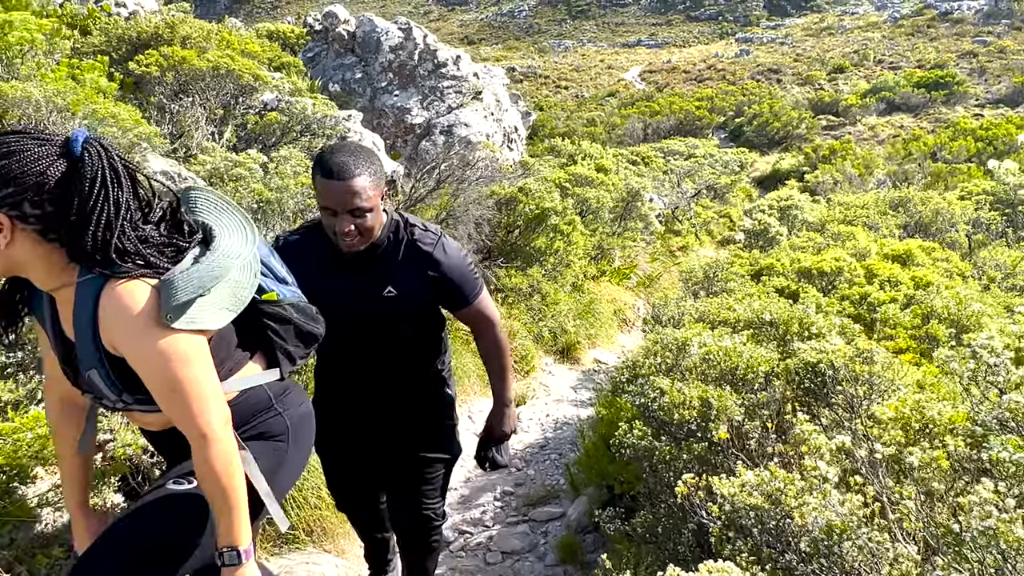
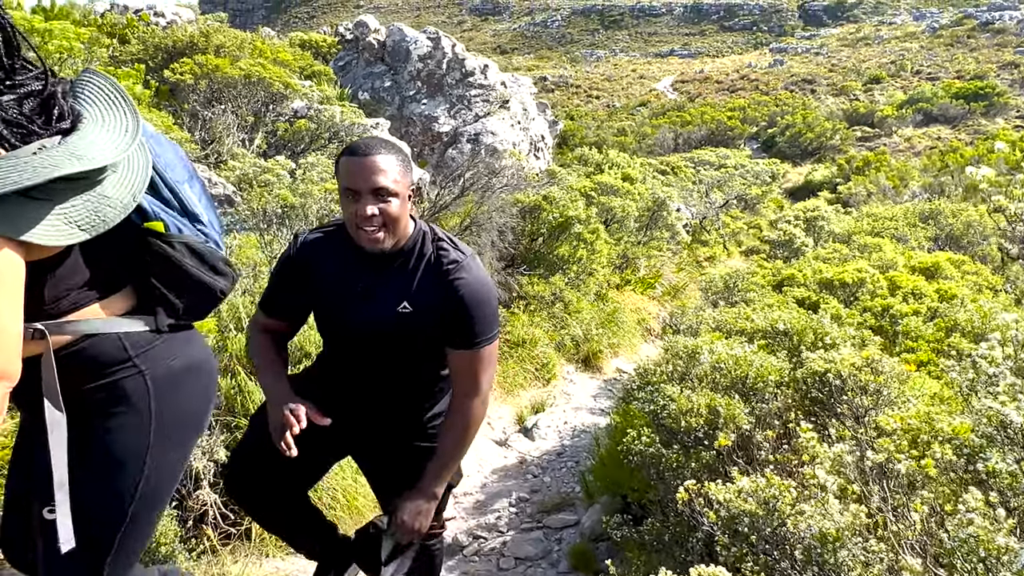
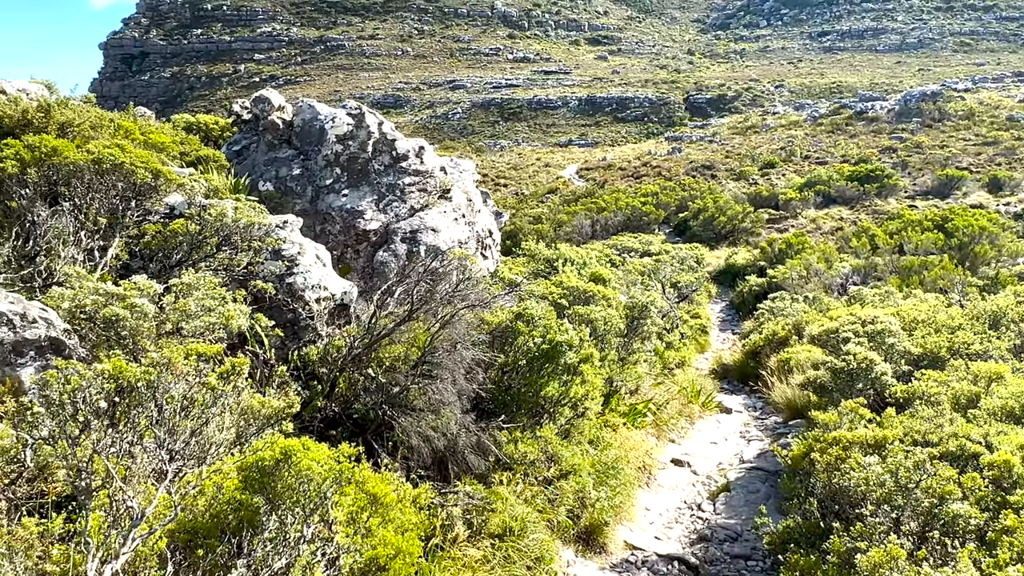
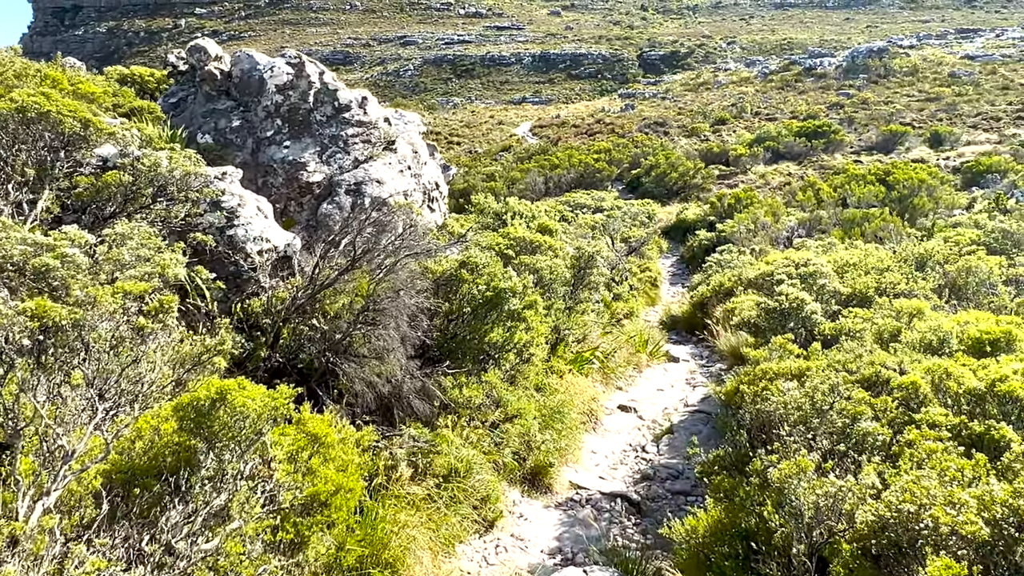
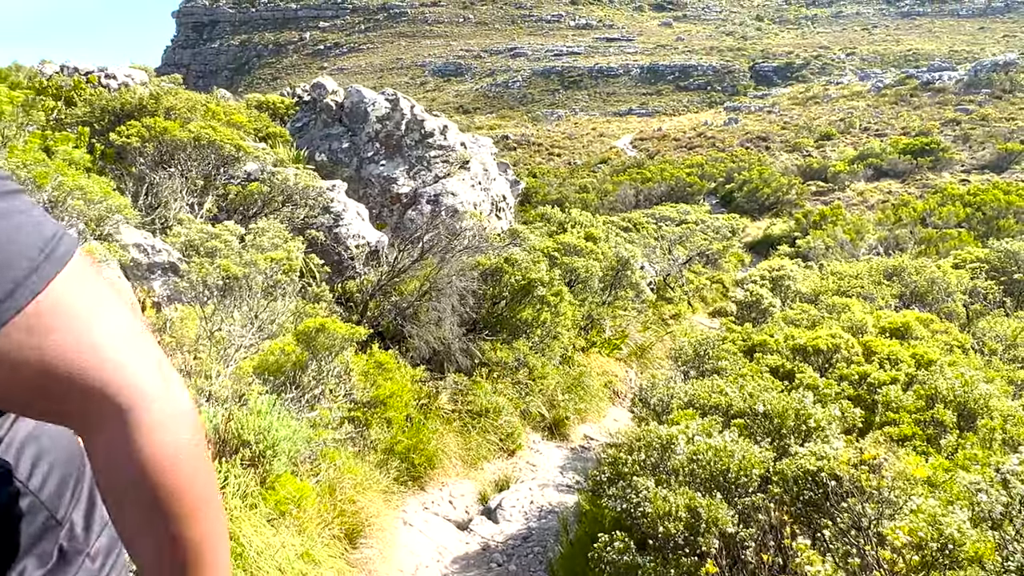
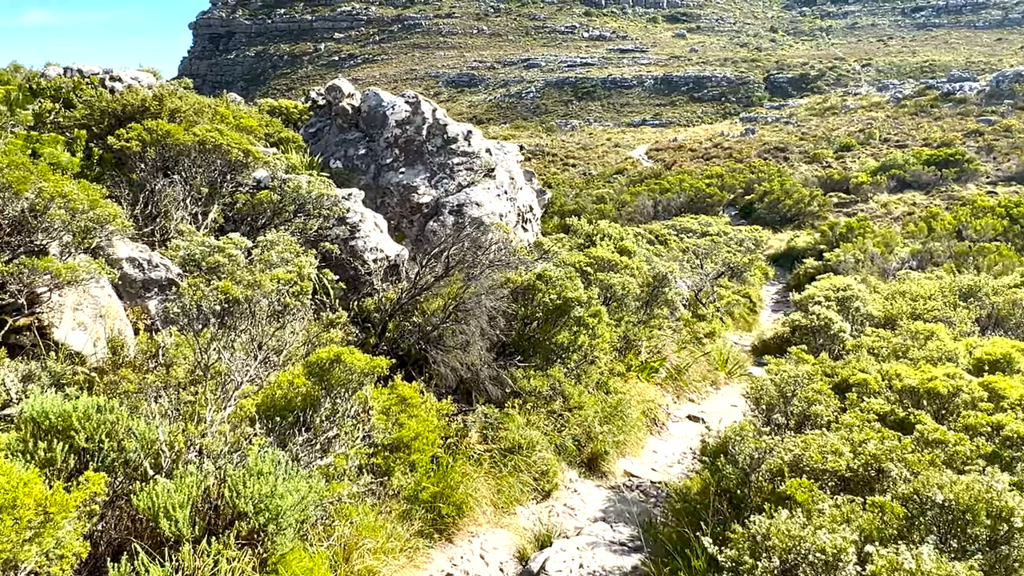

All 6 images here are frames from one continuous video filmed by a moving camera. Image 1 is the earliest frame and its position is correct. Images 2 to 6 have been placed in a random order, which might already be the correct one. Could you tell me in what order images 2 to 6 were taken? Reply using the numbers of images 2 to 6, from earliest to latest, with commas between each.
2, 5, 6, 4, 3
